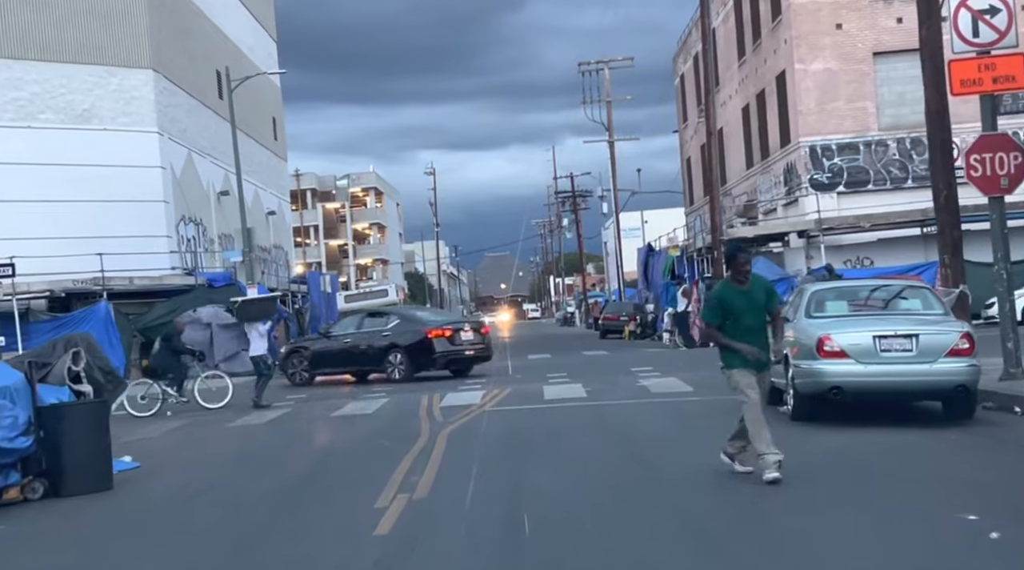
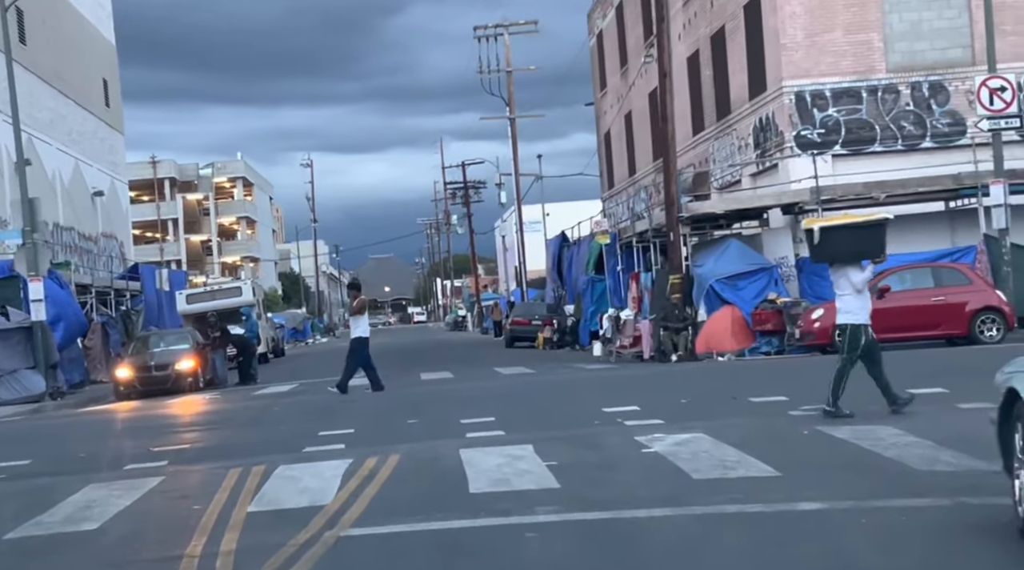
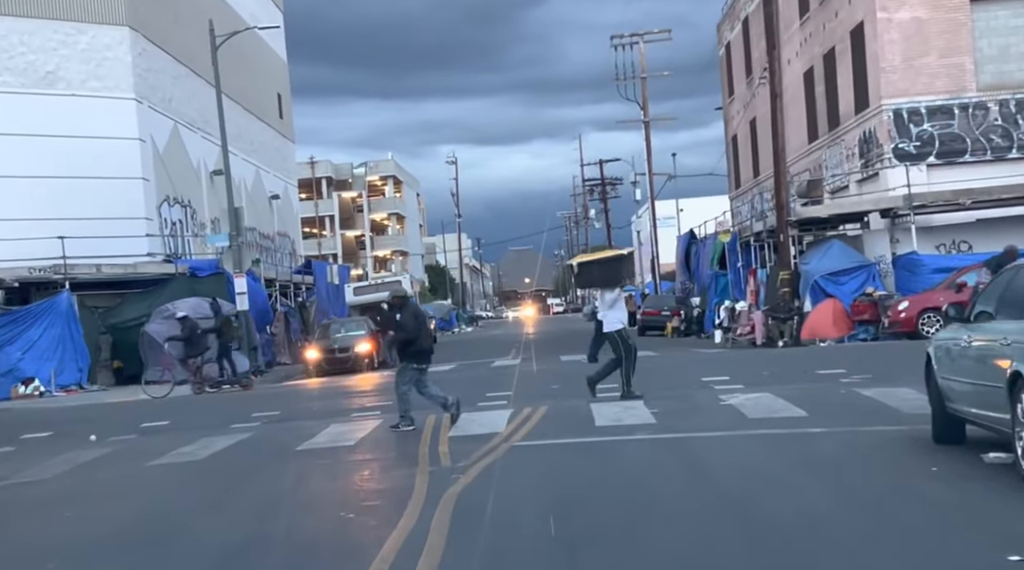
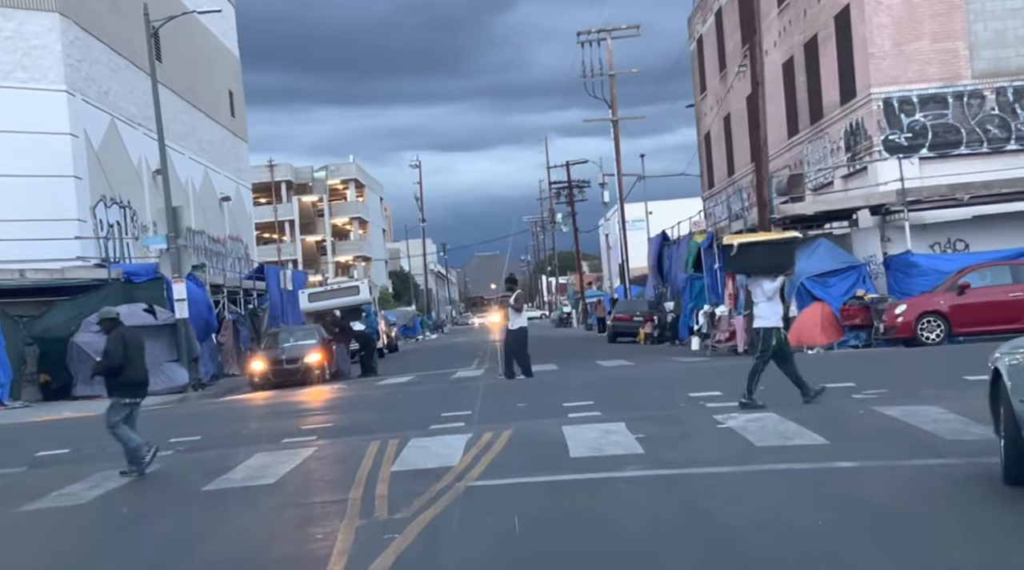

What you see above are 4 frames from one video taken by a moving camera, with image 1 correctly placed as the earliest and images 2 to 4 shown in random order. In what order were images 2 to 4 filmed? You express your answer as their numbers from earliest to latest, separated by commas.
3, 4, 2
